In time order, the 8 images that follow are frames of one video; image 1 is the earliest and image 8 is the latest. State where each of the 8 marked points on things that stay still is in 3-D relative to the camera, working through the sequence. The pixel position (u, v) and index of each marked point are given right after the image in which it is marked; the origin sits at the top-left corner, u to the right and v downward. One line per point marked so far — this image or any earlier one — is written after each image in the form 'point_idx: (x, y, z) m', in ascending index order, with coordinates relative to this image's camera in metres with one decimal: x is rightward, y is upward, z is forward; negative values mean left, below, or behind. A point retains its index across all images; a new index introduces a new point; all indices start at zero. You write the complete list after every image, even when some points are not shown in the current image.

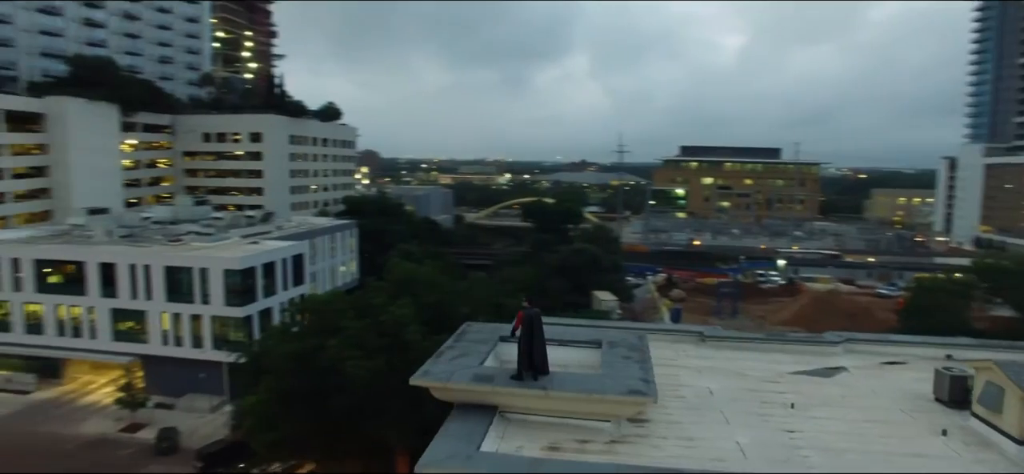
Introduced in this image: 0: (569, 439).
0: (+0.4, -1.6, +5.2) m
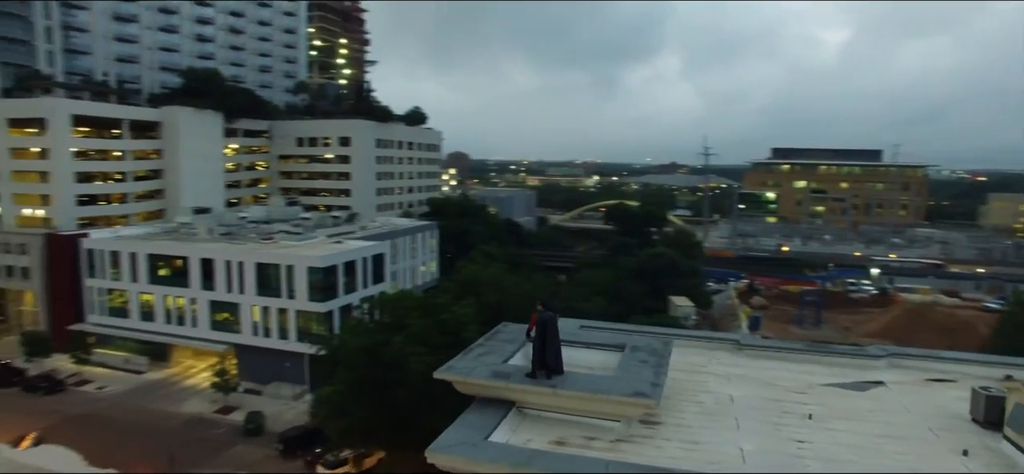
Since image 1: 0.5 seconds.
0: (+0.5, -1.6, +5.6) m
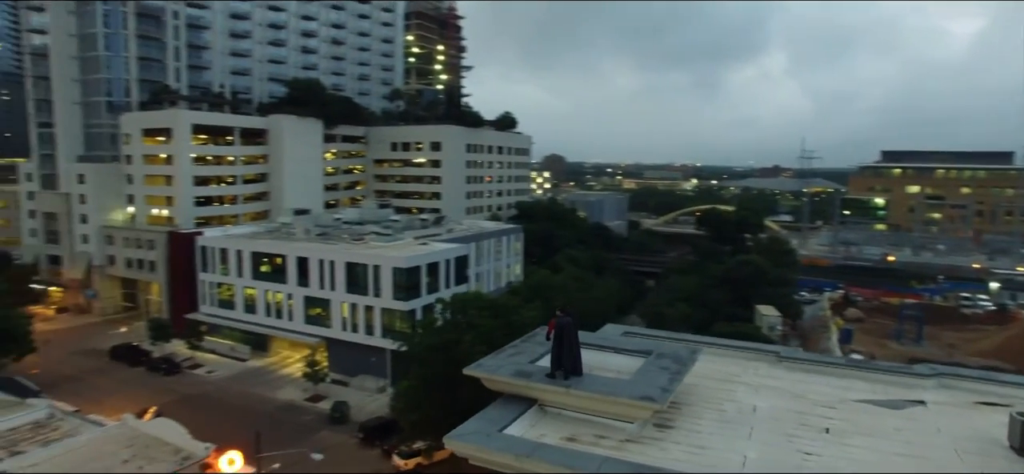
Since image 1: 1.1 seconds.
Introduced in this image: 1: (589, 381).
0: (+0.7, -1.8, +6.0) m
1: (+0.7, -1.3, +6.2) m
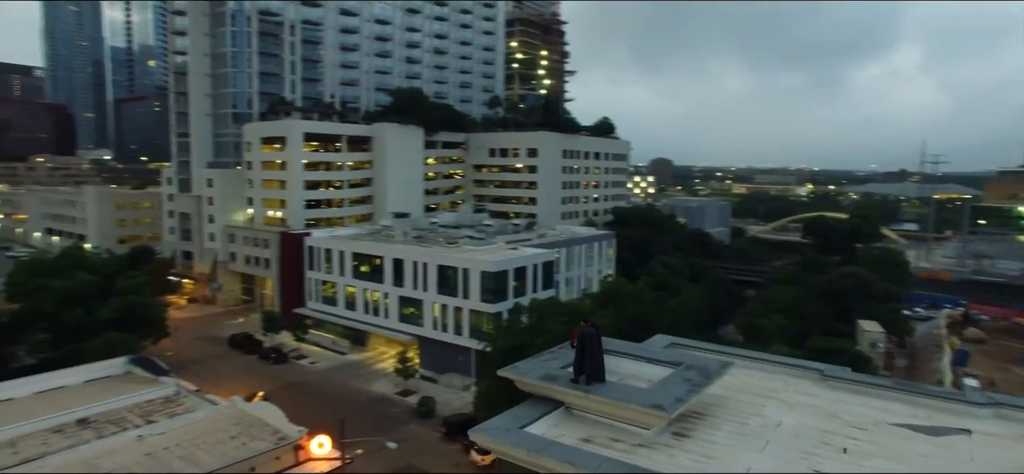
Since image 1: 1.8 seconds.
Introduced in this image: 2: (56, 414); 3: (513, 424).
0: (+0.9, -1.9, +6.4) m
1: (+1.0, -1.5, +6.6) m
2: (-12.1, -4.7, +17.8) m
3: (0.0, -1.8, +6.4) m
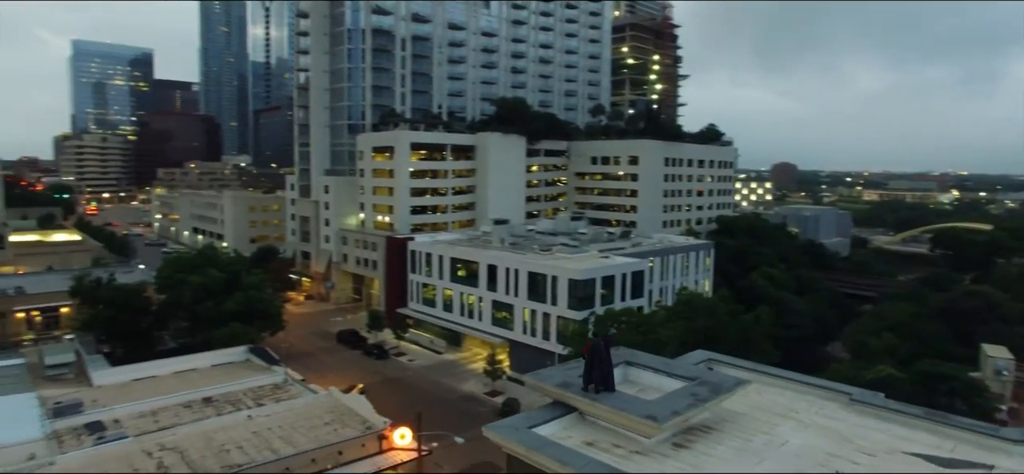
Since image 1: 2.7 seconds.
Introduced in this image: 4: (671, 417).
0: (+1.0, -2.2, +7.1) m
1: (+1.1, -1.7, +7.2) m
2: (-9.9, -4.7, +20.4) m
3: (+0.1, -2.0, +7.1) m
4: (+1.6, -1.8, +6.7) m
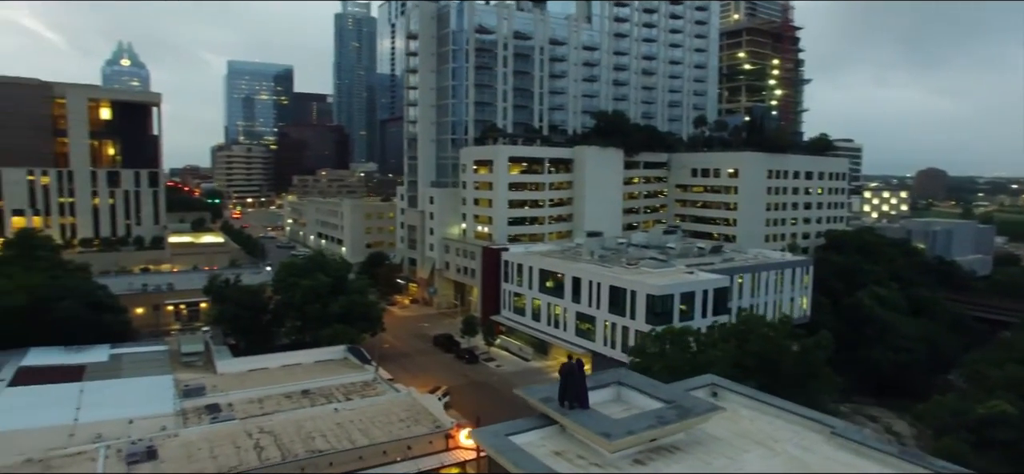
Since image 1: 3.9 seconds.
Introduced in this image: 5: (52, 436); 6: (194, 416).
0: (+0.8, -2.6, +8.0) m
1: (+0.9, -2.2, +8.2) m
2: (-7.7, -5.1, +23.1) m
3: (-0.1, -2.4, +8.3) m
4: (+1.3, -2.3, +7.6) m
5: (-12.2, -5.2, +17.8) m
6: (-9.3, -5.3, +19.6) m
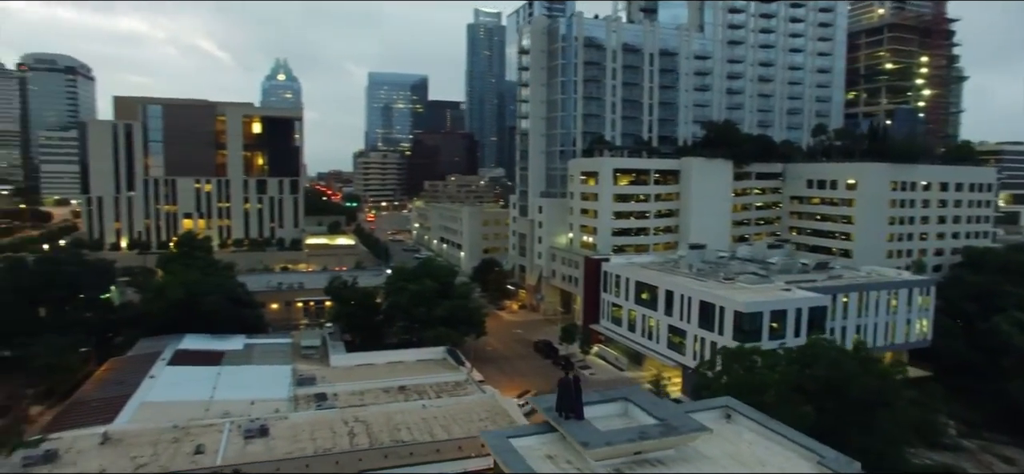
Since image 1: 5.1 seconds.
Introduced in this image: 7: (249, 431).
0: (+0.7, -3.0, +9.2) m
1: (+0.9, -2.6, +9.3) m
2: (-4.7, -5.5, +25.6) m
3: (-0.1, -2.9, +9.6) m
4: (+1.2, -2.7, +8.7) m
5: (-10.2, -5.5, +21.3) m
6: (-7.0, -5.6, +22.5) m
7: (-7.5, -5.5, +19.1) m
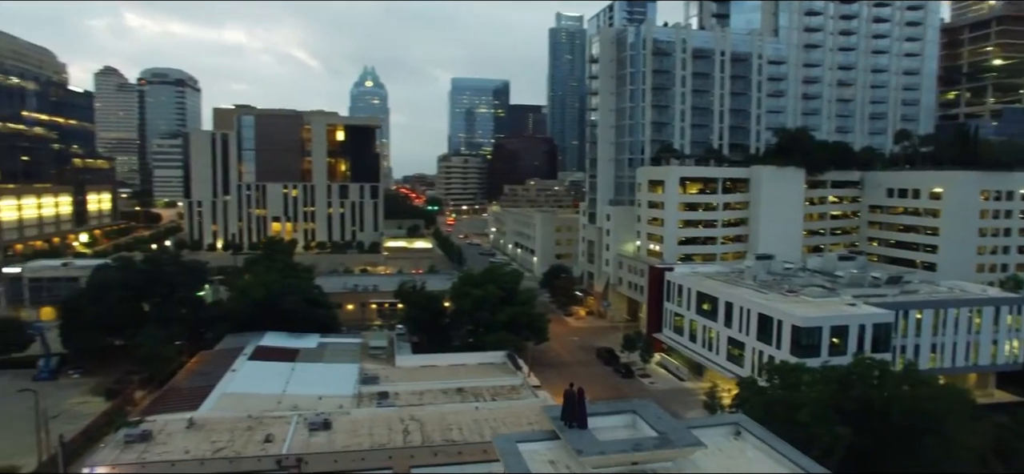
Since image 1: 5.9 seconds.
0: (+0.8, -3.4, +9.9) m
1: (+1.0, -3.0, +10.1) m
2: (-2.6, -5.8, +26.9) m
3: (+0.1, -3.2, +10.4) m
4: (+1.2, -3.1, +9.4) m
5: (-8.5, -5.7, +23.3) m
6: (-5.2, -5.9, +24.1) m
7: (-6.2, -5.8, +20.8) m
